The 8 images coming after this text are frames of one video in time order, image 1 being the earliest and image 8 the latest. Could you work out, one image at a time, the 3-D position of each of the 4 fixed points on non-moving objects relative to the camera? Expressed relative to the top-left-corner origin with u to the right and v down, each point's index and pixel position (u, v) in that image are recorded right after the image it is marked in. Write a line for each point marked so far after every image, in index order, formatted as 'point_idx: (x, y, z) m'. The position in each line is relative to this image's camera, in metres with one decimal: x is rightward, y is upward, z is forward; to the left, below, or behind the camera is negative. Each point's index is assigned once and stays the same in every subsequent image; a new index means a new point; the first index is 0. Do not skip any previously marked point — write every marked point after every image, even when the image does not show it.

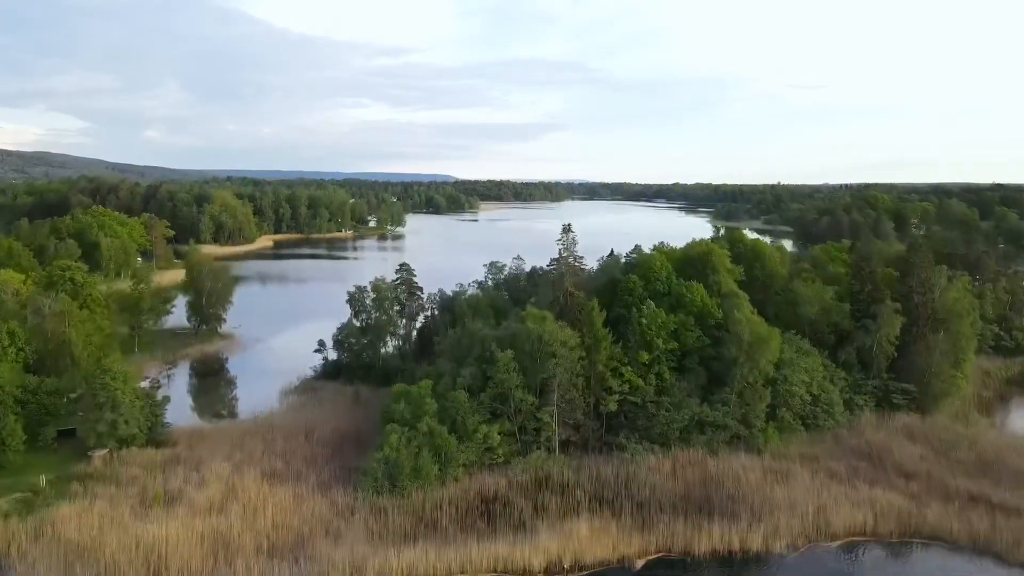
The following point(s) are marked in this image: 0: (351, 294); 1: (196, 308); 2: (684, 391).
0: (-3.2, -0.2, +13.6) m
1: (-7.3, -0.5, +16.0) m
2: (+2.4, -1.4, +9.5) m
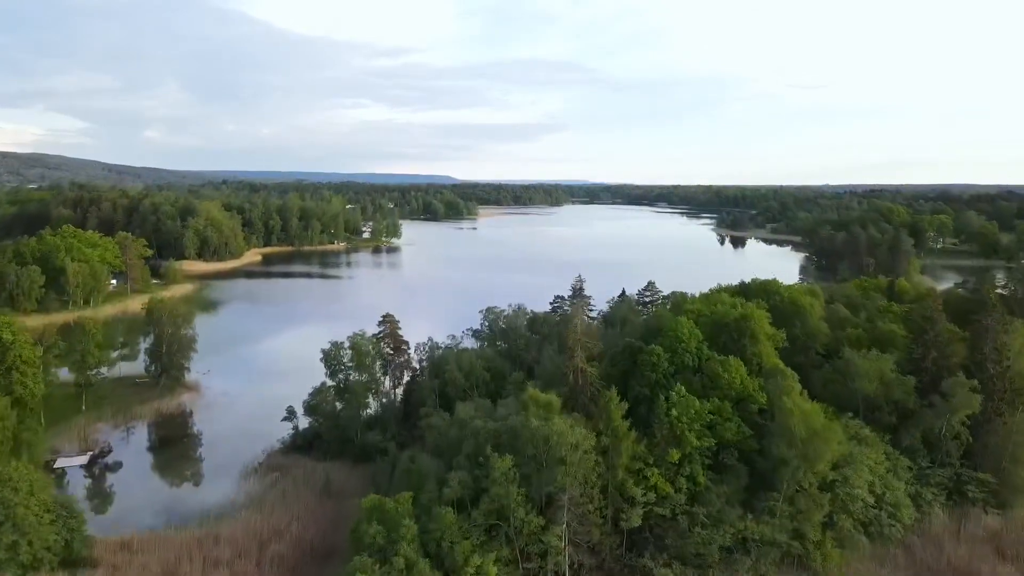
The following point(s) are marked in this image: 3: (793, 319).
0: (-3.2, -1.1, +11.8) m
1: (-7.3, -1.4, +14.2) m
2: (+2.3, -2.3, +7.7) m
3: (+4.3, -0.5, +10.7) m
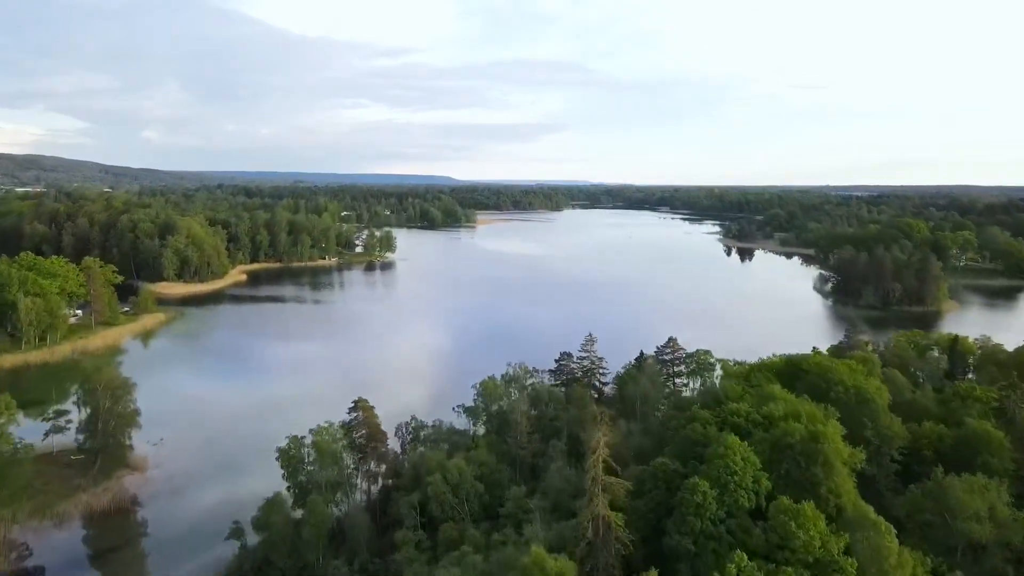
0: (-3.2, -2.2, +9.7) m
1: (-7.3, -2.5, +12.0) m
2: (+2.3, -3.4, +5.6) m
3: (+4.3, -1.6, +8.5) m
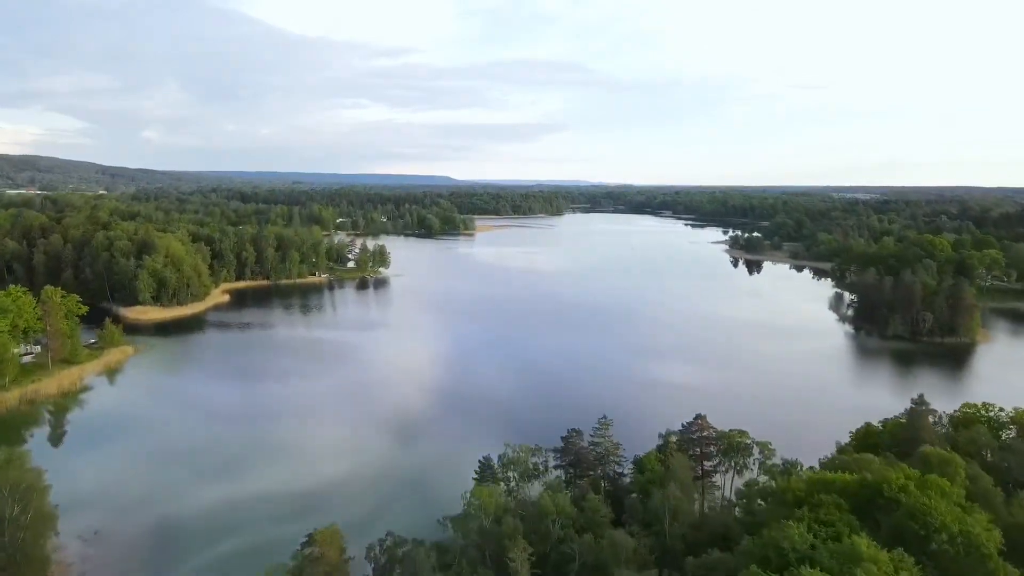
0: (-3.2, -3.3, +7.5) m
1: (-7.3, -3.6, +9.9) m
2: (+2.3, -4.5, +3.5) m
3: (+4.3, -2.7, +6.4) m
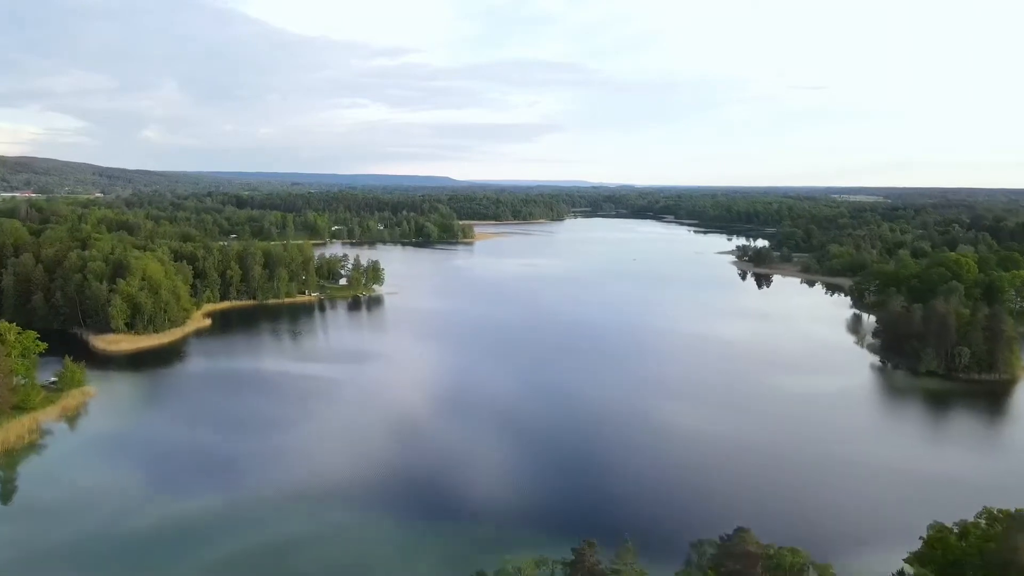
0: (-3.2, -4.4, +5.4) m
1: (-7.3, -4.7, +7.8) m
2: (+2.3, -5.7, +1.3) m
3: (+4.3, -3.8, +4.3) m
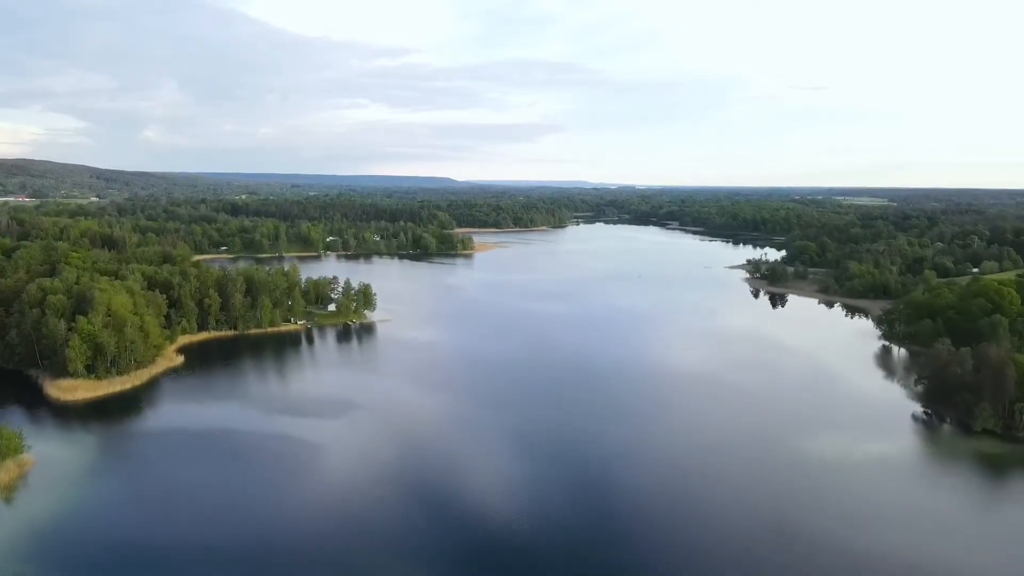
0: (-3.2, -5.9, +2.6) m
1: (-7.3, -6.2, +4.9) m
2: (+2.4, -7.1, -1.5) m
3: (+4.3, -5.3, +1.4) m
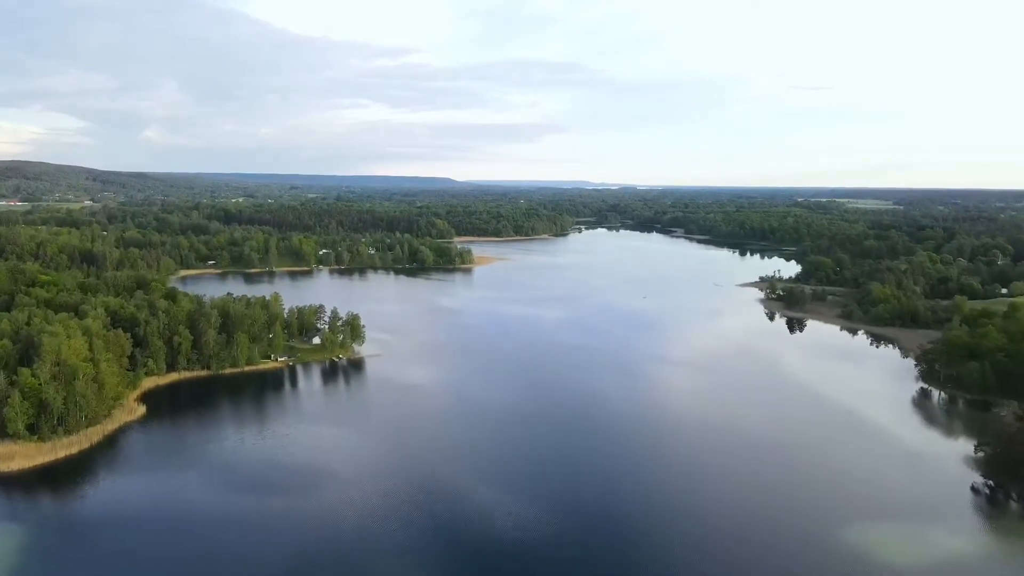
0: (-3.1, -7.6, -0.6) m
1: (-7.3, -7.9, +1.7) m
2: (+2.4, -8.8, -4.7) m
3: (+4.3, -7.0, -1.8) m
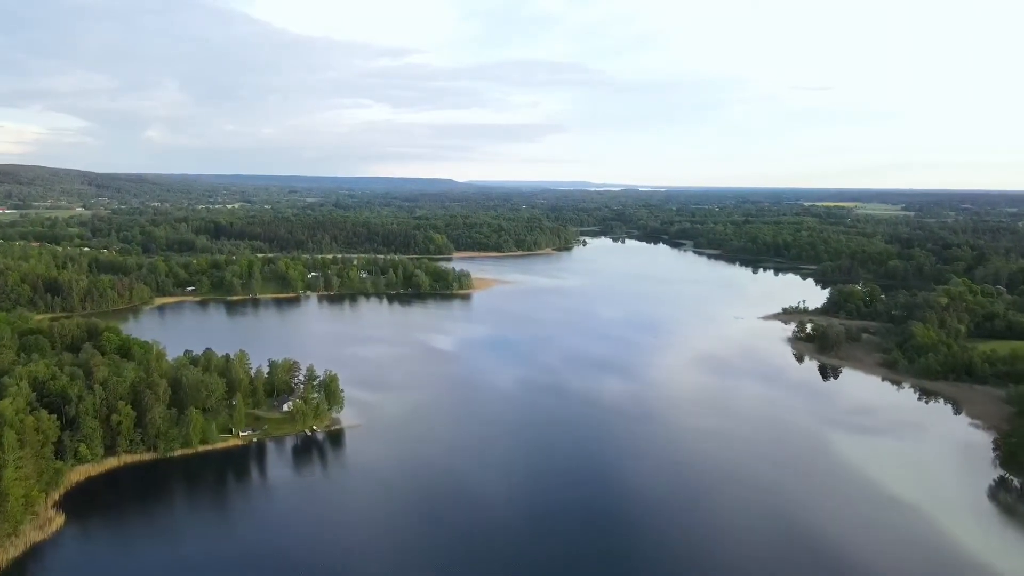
0: (-3.1, -10.2, -5.7) m
1: (-7.2, -10.5, -3.3) m
2: (+2.4, -11.5, -9.8) m
3: (+4.3, -9.6, -6.8) m
